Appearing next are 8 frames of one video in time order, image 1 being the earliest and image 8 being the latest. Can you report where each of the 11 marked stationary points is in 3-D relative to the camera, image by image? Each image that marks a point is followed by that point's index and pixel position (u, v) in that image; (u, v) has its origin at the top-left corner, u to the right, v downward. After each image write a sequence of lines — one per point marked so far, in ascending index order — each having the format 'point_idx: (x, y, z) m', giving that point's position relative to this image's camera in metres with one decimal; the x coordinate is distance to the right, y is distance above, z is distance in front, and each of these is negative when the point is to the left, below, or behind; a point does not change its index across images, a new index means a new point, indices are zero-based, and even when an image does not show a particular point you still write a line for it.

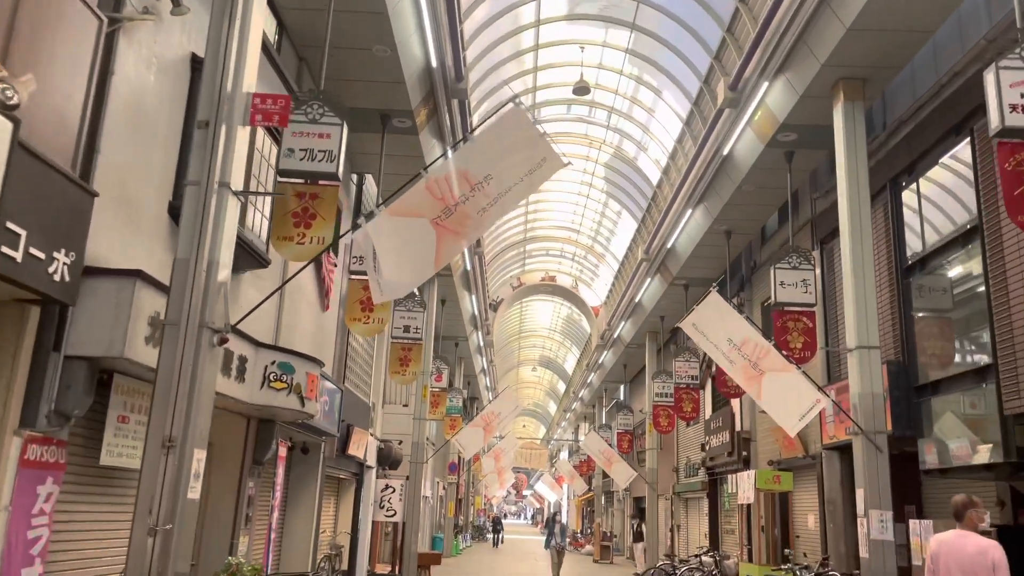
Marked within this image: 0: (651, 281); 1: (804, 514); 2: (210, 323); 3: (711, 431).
0: (+2.8, +0.1, +15.5) m
1: (+3.9, -3.0, +10.5) m
2: (-1.5, -0.2, +4.0) m
3: (+3.6, -2.6, +14.3) m
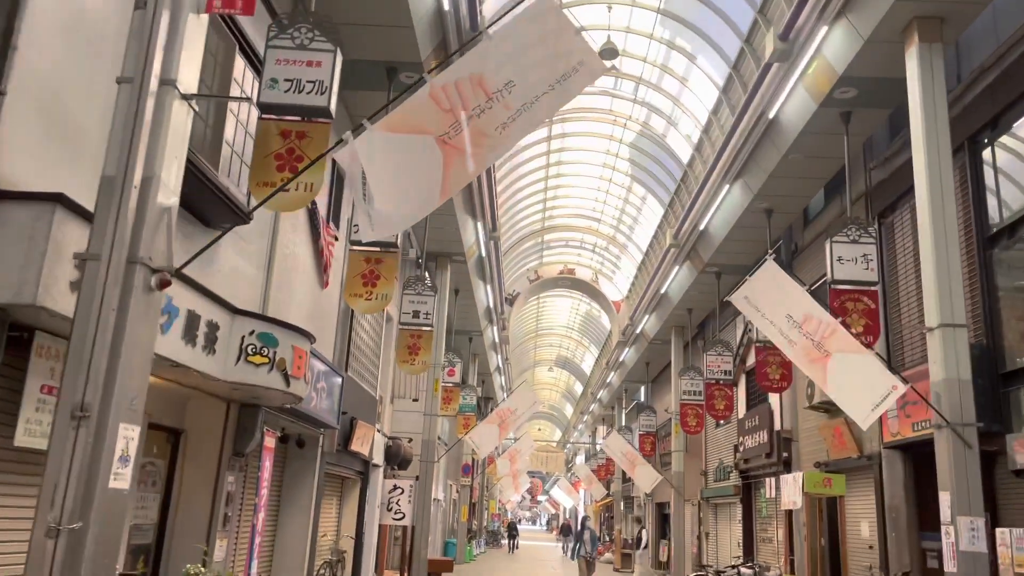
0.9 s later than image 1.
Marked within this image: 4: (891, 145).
0: (+3.1, +0.3, +14.4) m
1: (+4.1, -2.8, +9.4) m
2: (-1.4, +0.1, +3.0) m
3: (+3.9, -2.4, +13.2) m
4: (+4.2, +1.6, +8.8) m
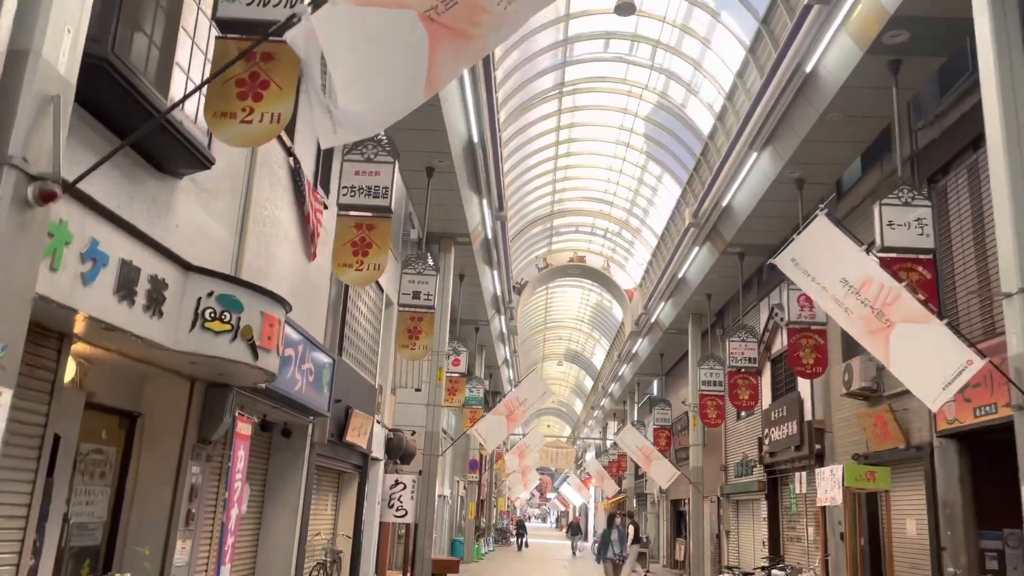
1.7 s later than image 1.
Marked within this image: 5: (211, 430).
0: (+3.2, +0.6, +13.6) m
1: (+4.2, -2.5, +8.5) m
2: (-1.4, +0.4, +2.2) m
3: (+4.1, -2.1, +12.4) m
4: (+4.3, +1.9, +7.9) m
5: (-2.0, -0.9, +5.1) m
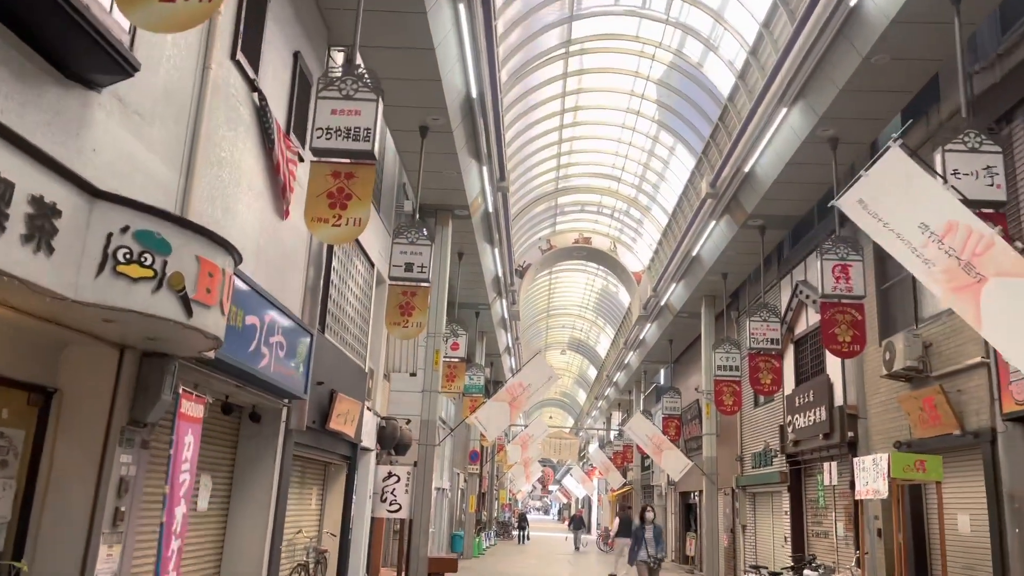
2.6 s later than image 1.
0: (+3.3, +1.0, +12.6) m
1: (+4.3, -2.2, +7.6) m
2: (-1.4, +0.6, +1.2) m
3: (+4.1, -1.7, +11.4) m
4: (+4.3, +2.2, +6.9) m
5: (-1.9, -0.6, +4.2) m
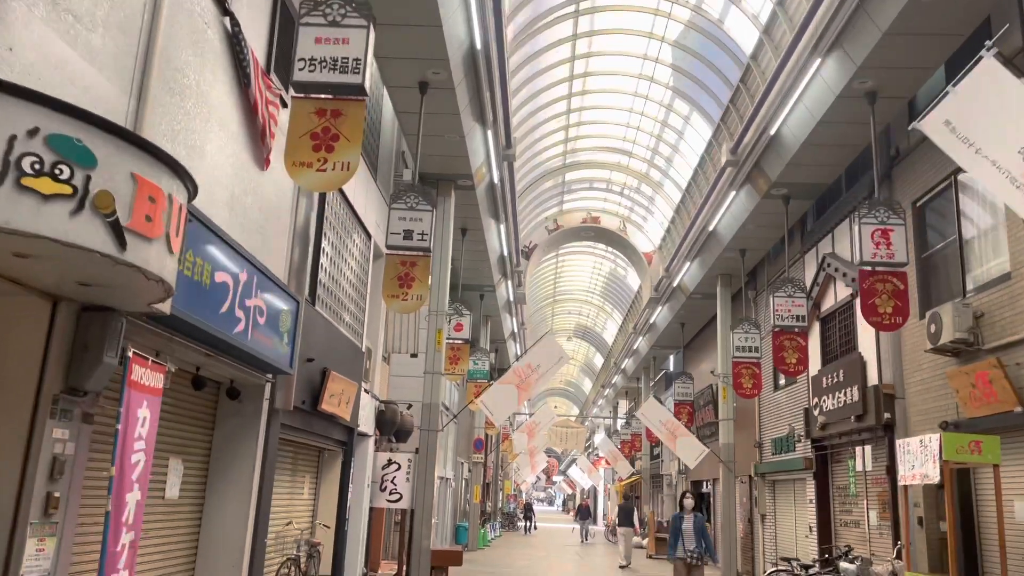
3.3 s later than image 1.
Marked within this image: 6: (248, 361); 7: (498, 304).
0: (+3.4, +1.4, +11.8) m
1: (+4.4, -1.8, +6.8) m
2: (-1.3, +0.8, +0.5) m
3: (+4.2, -1.4, +10.7) m
4: (+4.4, +2.5, +6.1) m
5: (-1.9, -0.4, +3.4) m
6: (-1.8, -0.5, +5.3) m
7: (-0.3, -0.4, +18.0) m
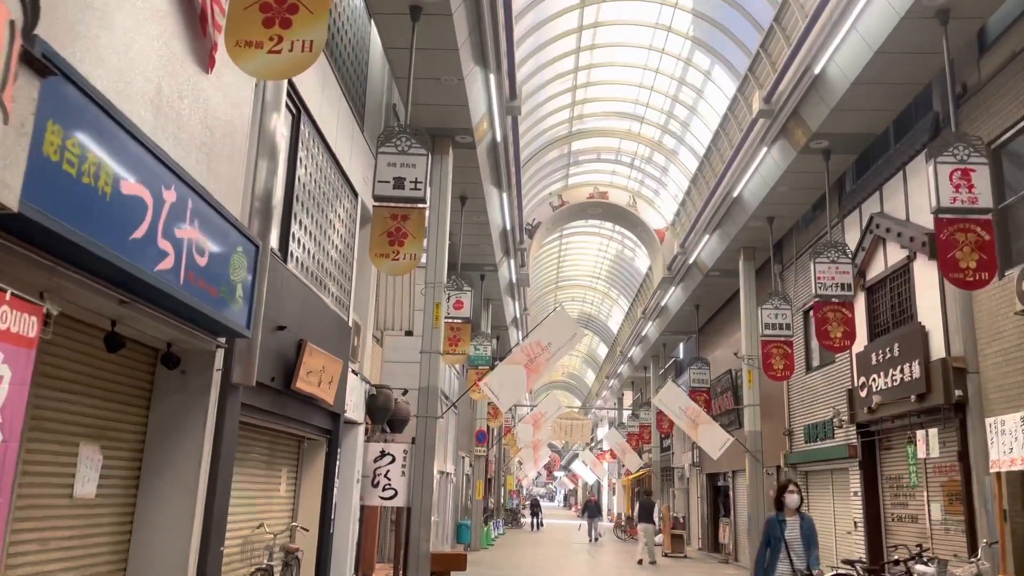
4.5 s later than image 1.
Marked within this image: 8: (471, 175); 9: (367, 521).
0: (+3.4, +1.8, +10.6) m
1: (+4.5, -1.4, +5.6) m
2: (-1.2, +1.2, -0.8) m
3: (+4.3, -1.0, +9.5) m
4: (+4.5, +2.9, +4.9) m
5: (-1.8, 0.0, +2.2) m
6: (-1.7, -0.1, +4.1) m
7: (-0.2, 0.0, +16.8) m
8: (-0.6, +1.6, +11.0) m
9: (-1.9, -3.0, +10.2) m
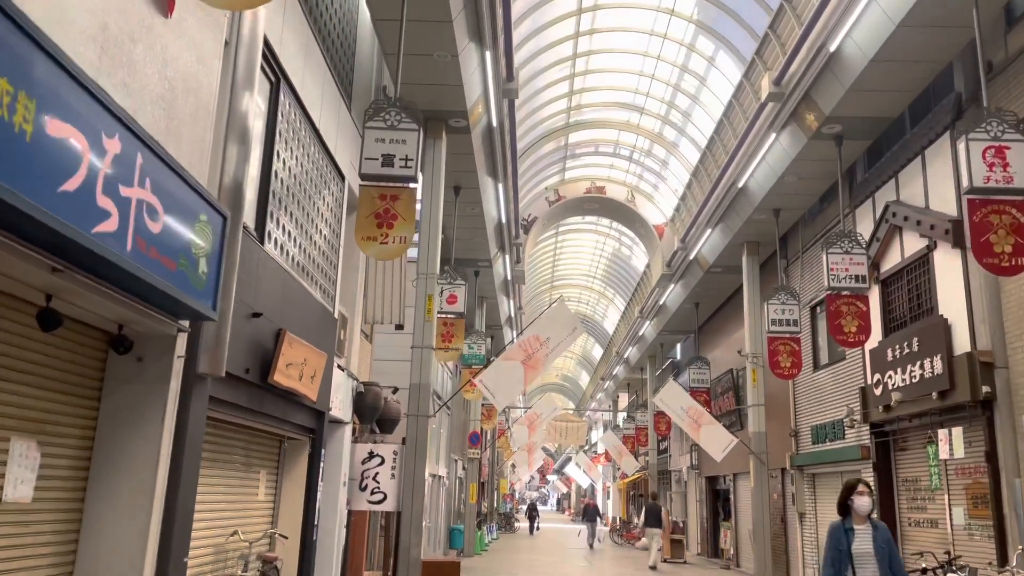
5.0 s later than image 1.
0: (+3.4, +1.9, +10.1) m
1: (+4.5, -1.3, +5.1) m
2: (-1.1, +1.3, -1.3) m
3: (+4.3, -0.9, +9.0) m
4: (+4.5, +3.0, +4.4) m
5: (-1.7, +0.1, +1.6) m
6: (-1.6, 0.0, +3.5) m
7: (-0.3, +0.1, +16.2) m
8: (-0.6, +1.7, +10.5) m
9: (-1.9, -2.9, +9.7) m
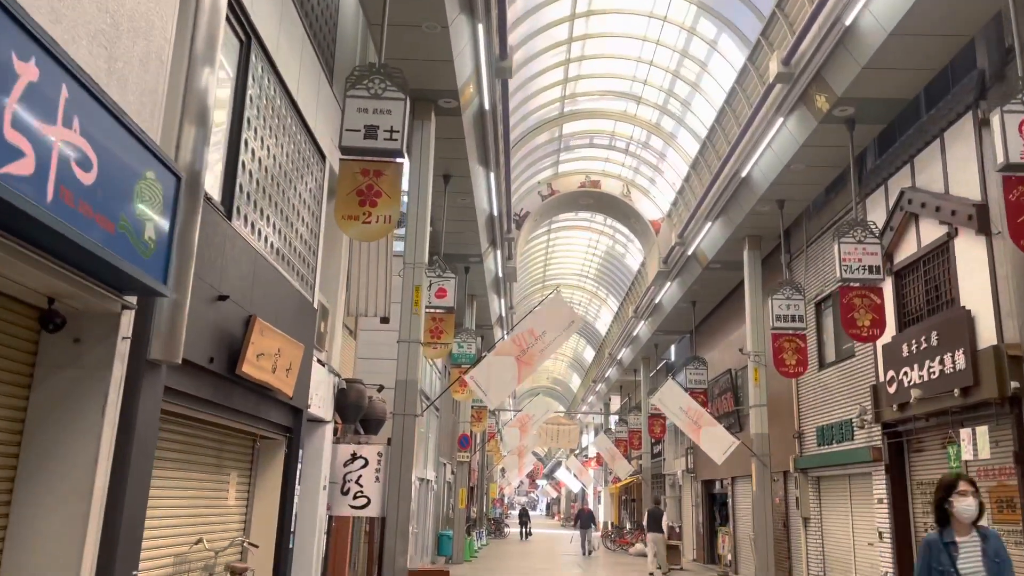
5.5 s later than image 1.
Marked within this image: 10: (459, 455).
0: (+3.3, +2.0, +9.6) m
1: (+4.4, -1.2, +4.6) m
2: (-1.1, +1.5, -1.8) m
3: (+4.2, -0.8, +8.5) m
4: (+4.5, +3.1, +4.0) m
5: (-1.7, +0.2, +1.1) m
6: (-1.6, +0.1, +3.0) m
7: (-0.5, +0.2, +15.7) m
8: (-0.7, +1.8, +10.0) m
9: (-2.0, -2.8, +9.1) m
10: (-1.3, -4.1, +19.2) m
